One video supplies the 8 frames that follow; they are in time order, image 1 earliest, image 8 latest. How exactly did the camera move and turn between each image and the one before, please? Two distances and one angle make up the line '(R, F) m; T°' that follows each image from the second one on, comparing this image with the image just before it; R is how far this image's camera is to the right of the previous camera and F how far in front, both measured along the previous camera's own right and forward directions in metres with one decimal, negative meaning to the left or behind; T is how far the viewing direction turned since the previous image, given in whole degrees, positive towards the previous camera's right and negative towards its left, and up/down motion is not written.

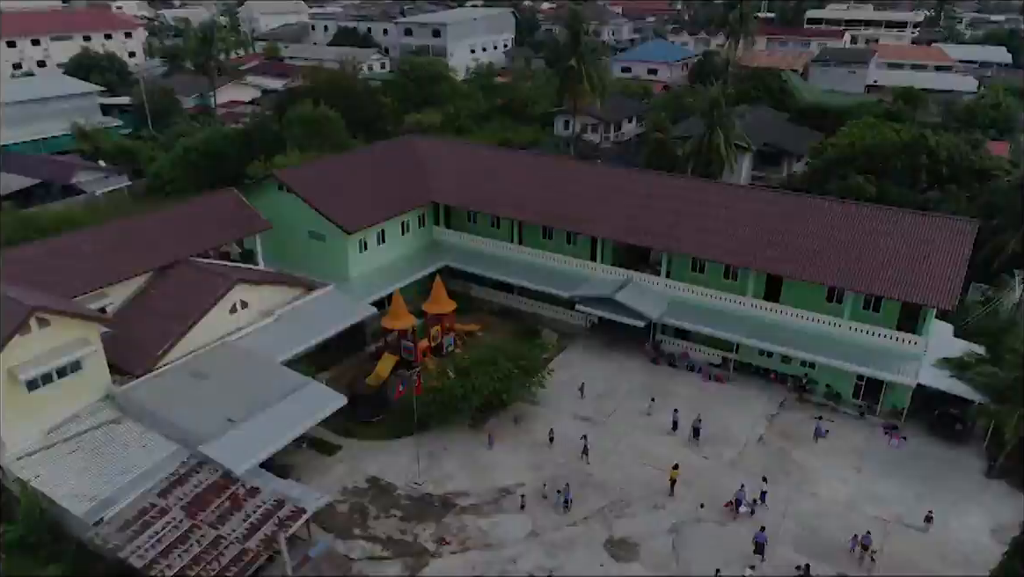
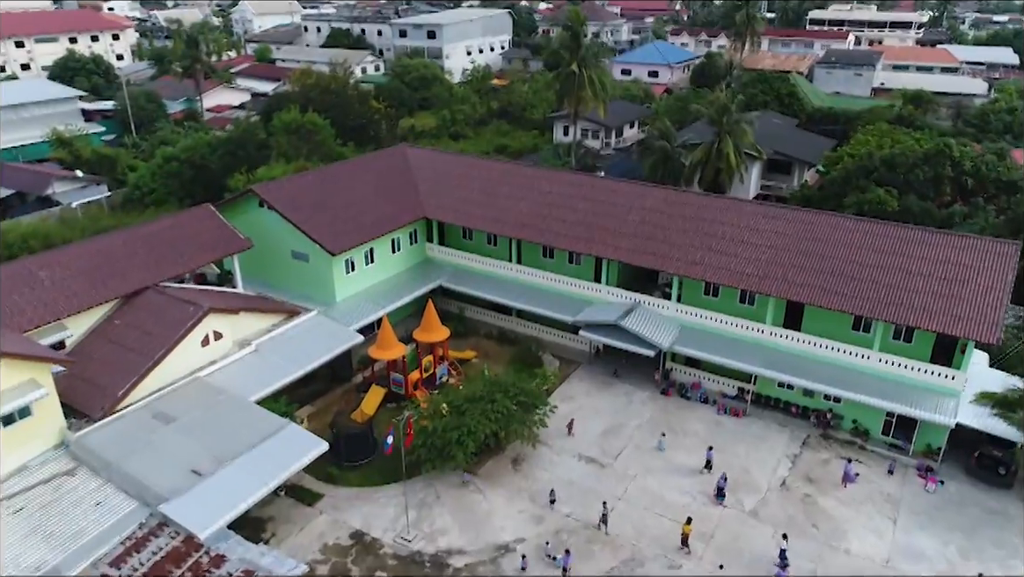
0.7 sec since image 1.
(0.0, +2.1) m; 0°
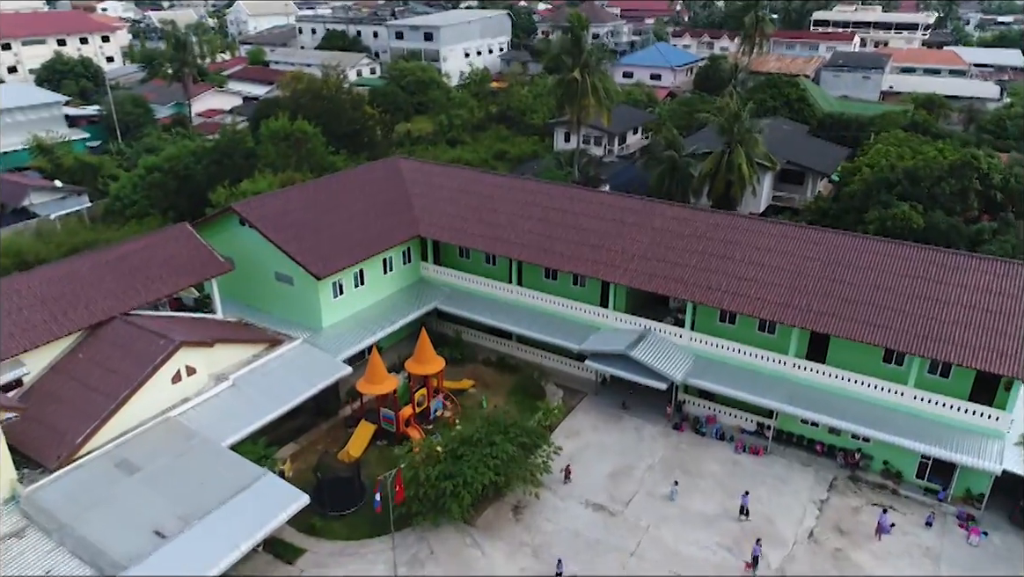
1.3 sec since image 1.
(-0.1, +1.9) m; 0°
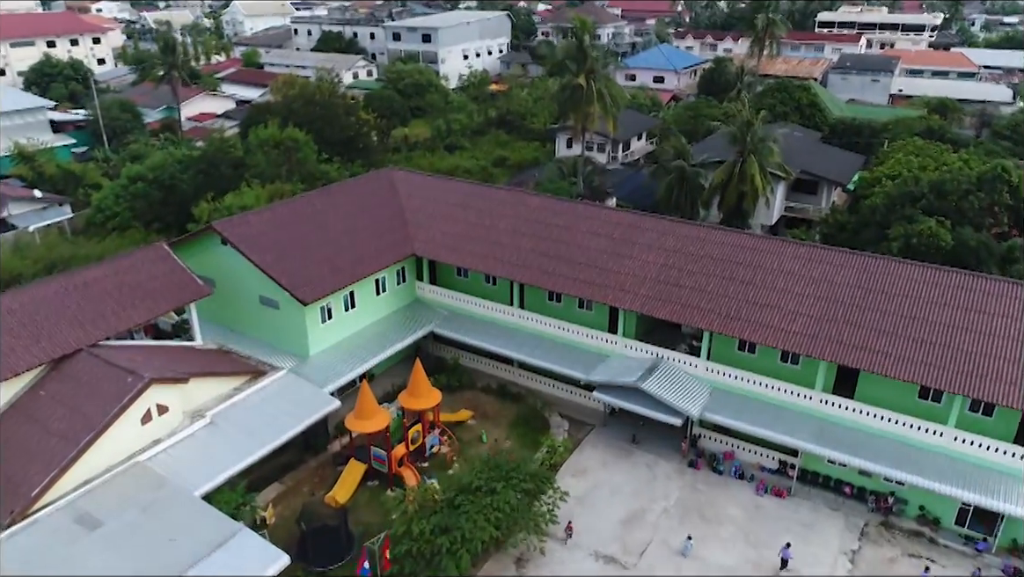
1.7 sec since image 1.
(-0.1, +1.8) m; 0°
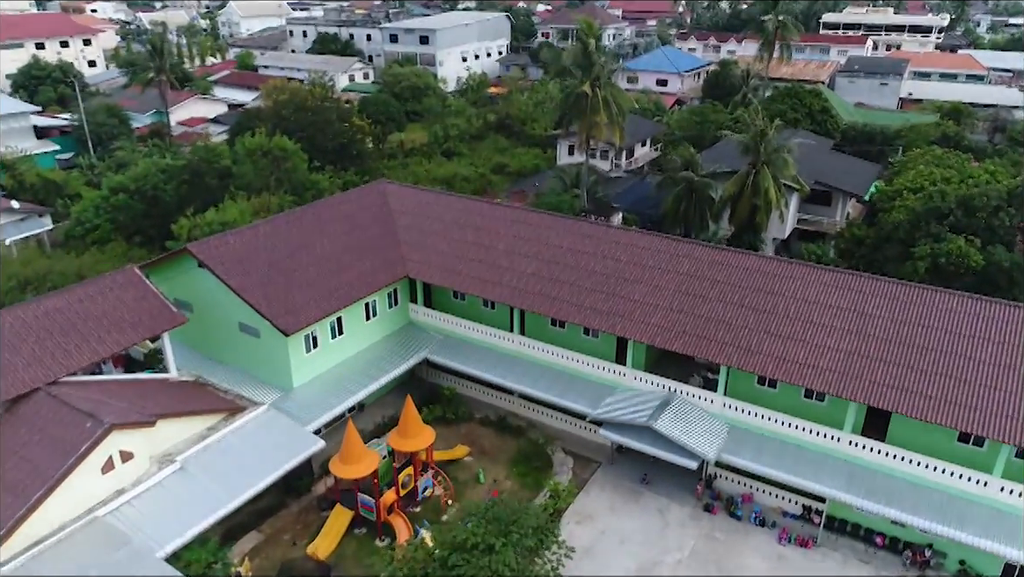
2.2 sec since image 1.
(0.0, +1.8) m; 0°
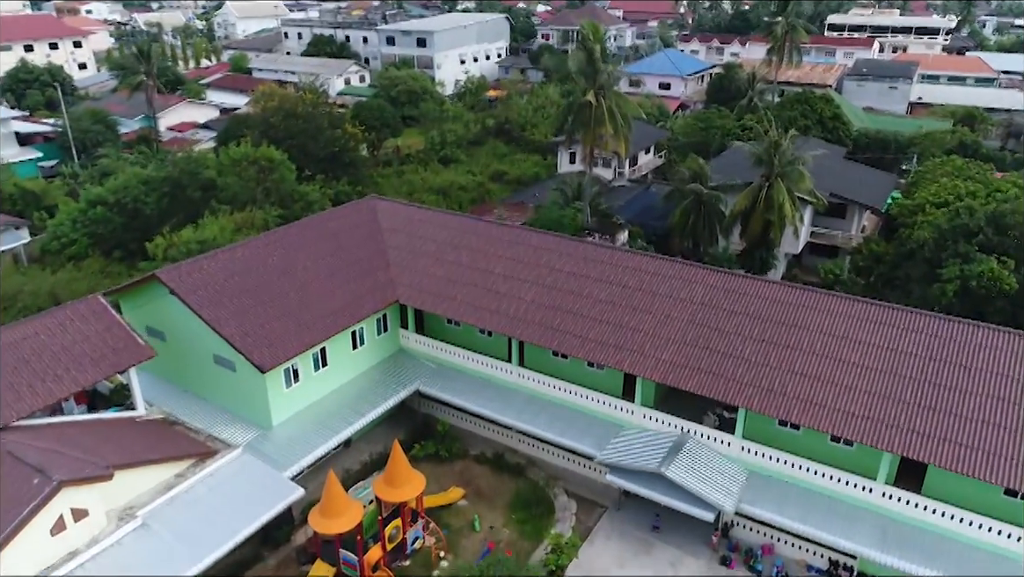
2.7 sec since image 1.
(+0.1, +1.8) m; 0°
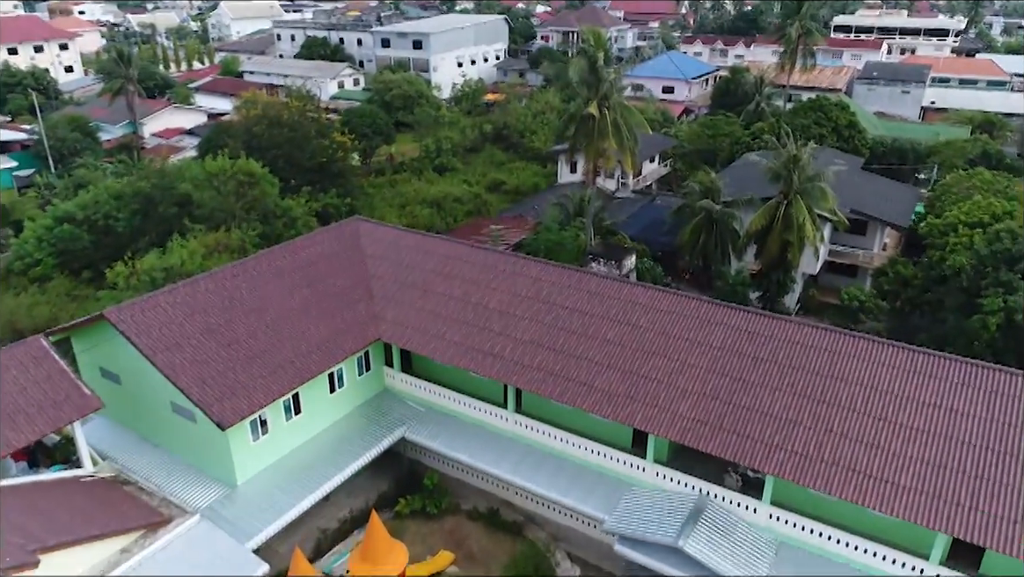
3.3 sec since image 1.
(+0.1, +2.3) m; 0°
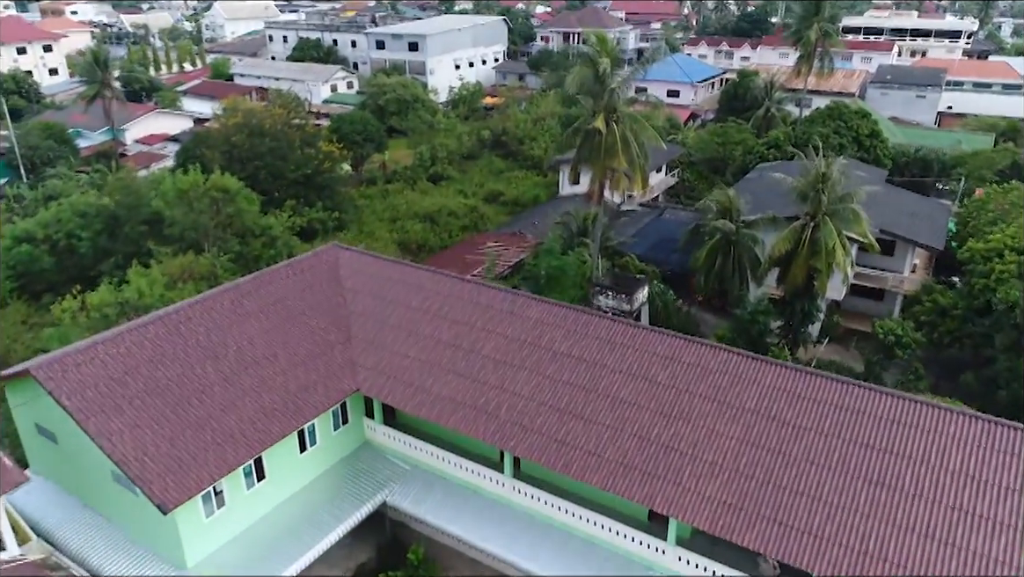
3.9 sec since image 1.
(+0.1, +2.6) m; 0°
